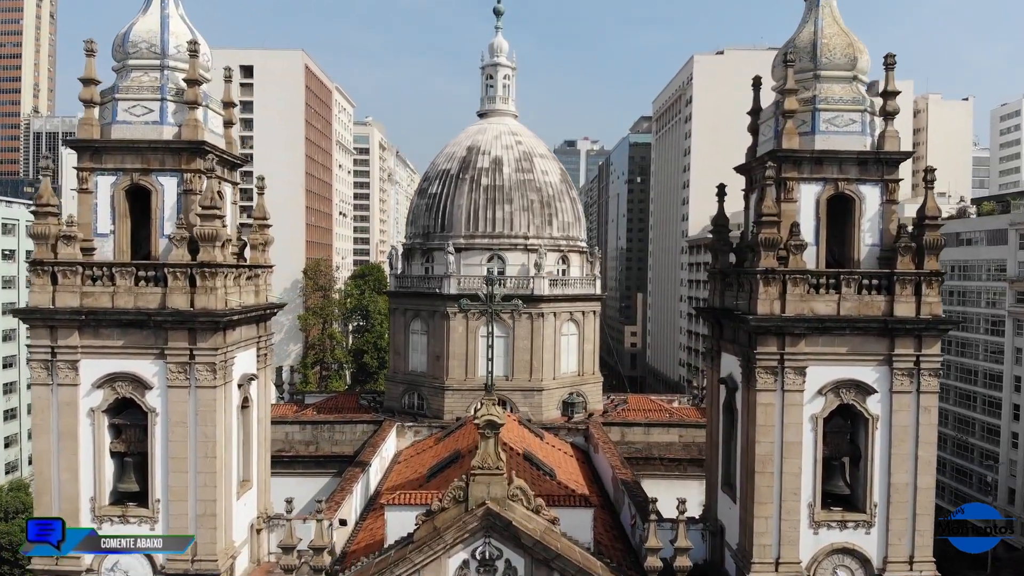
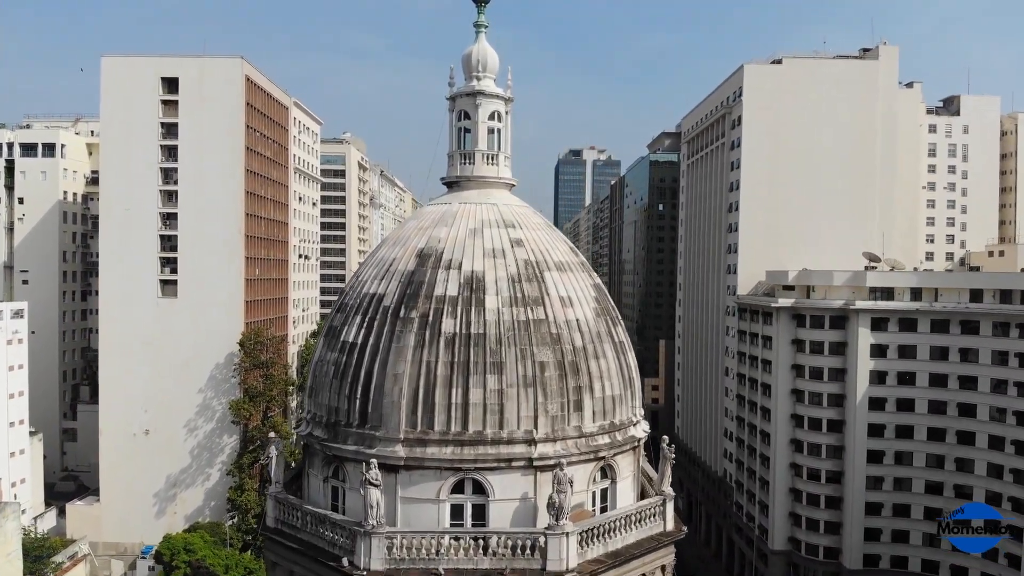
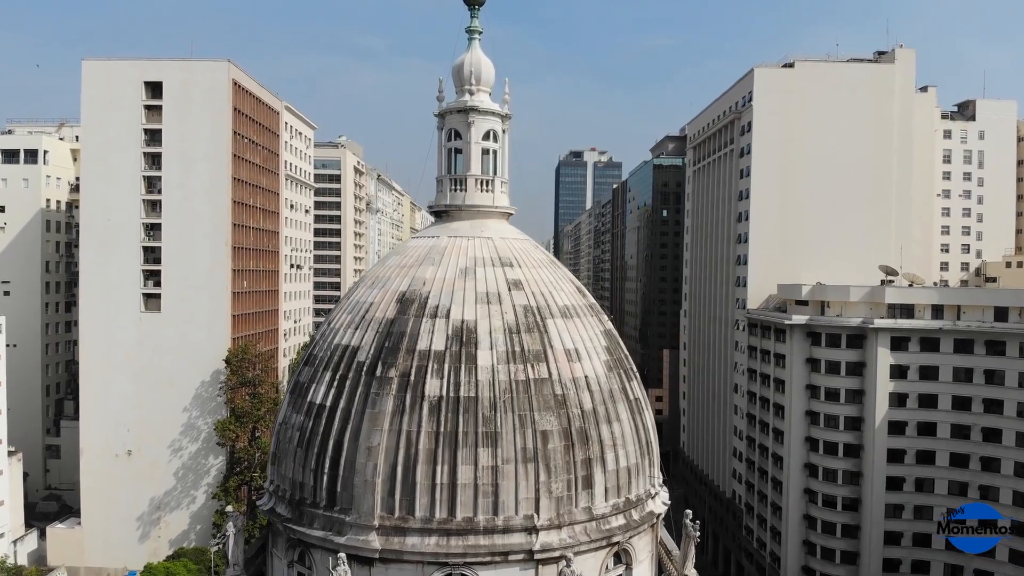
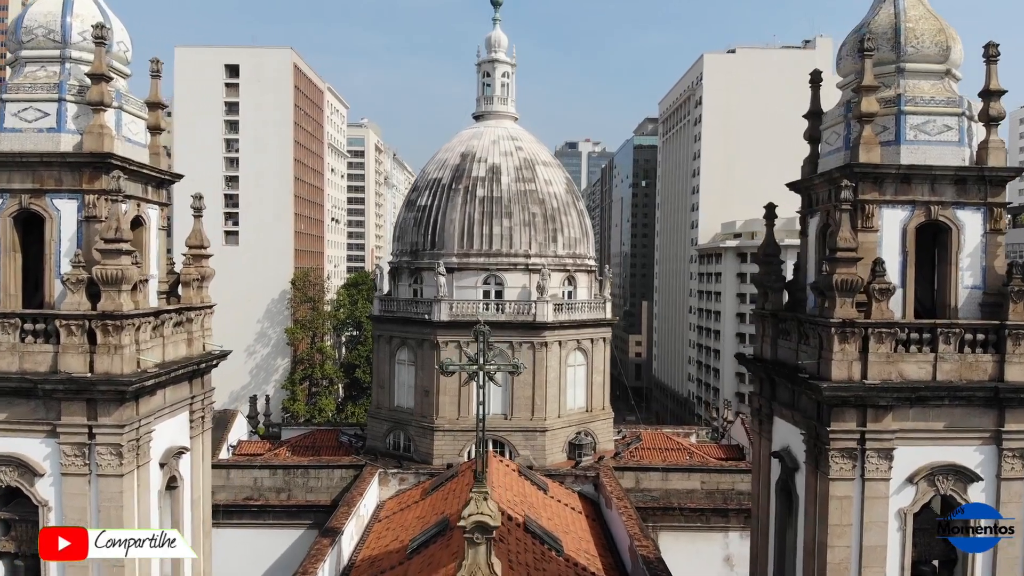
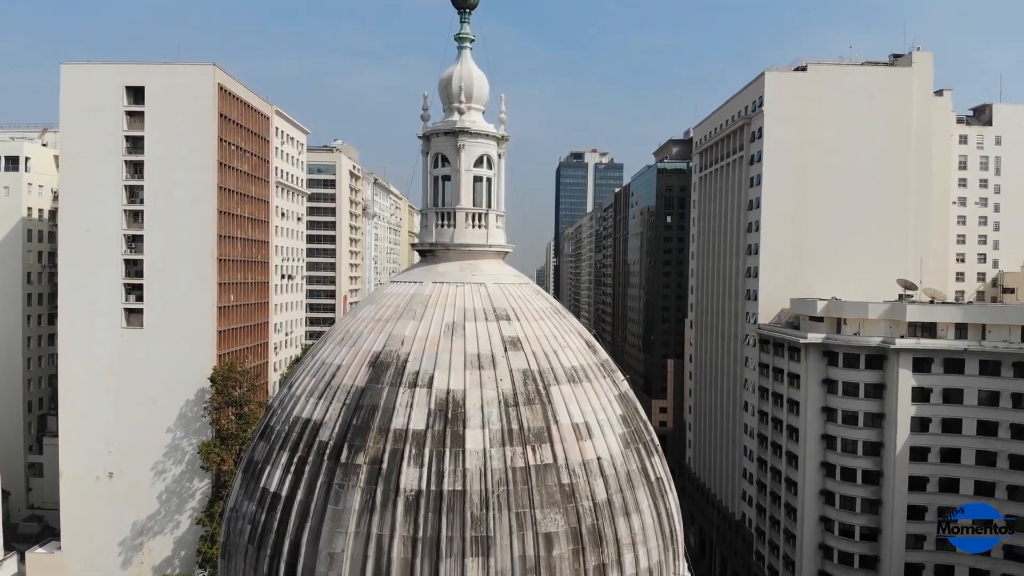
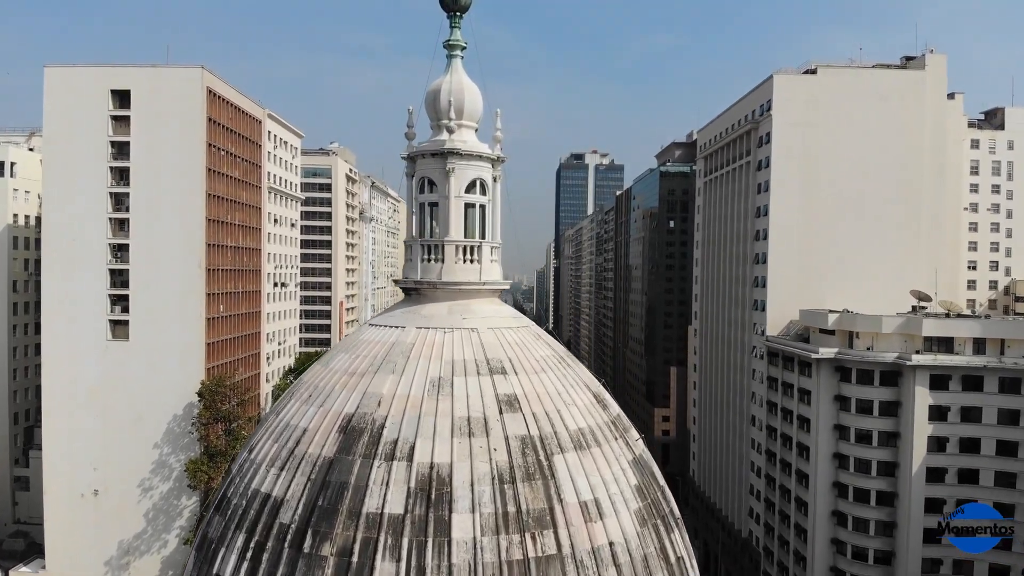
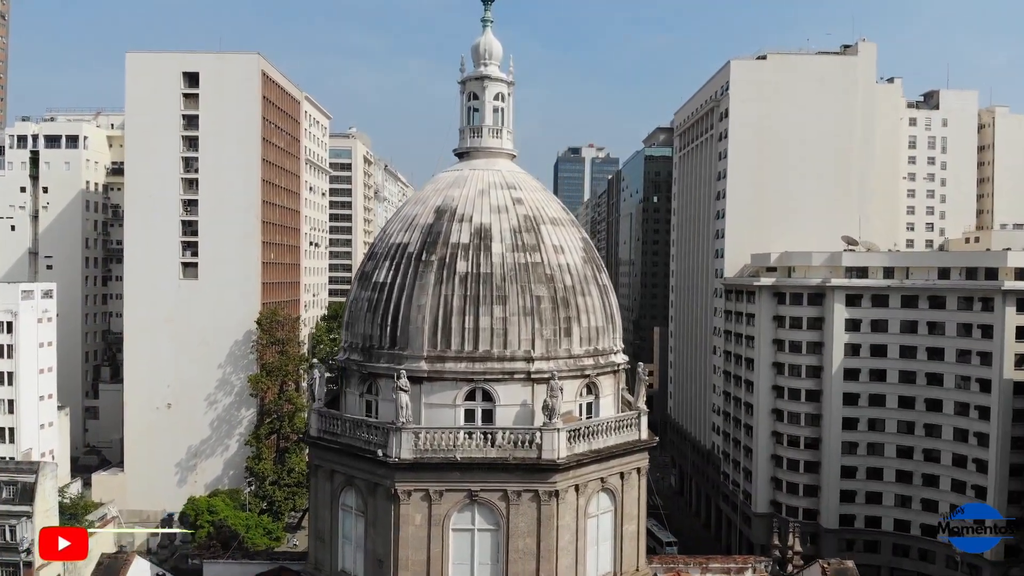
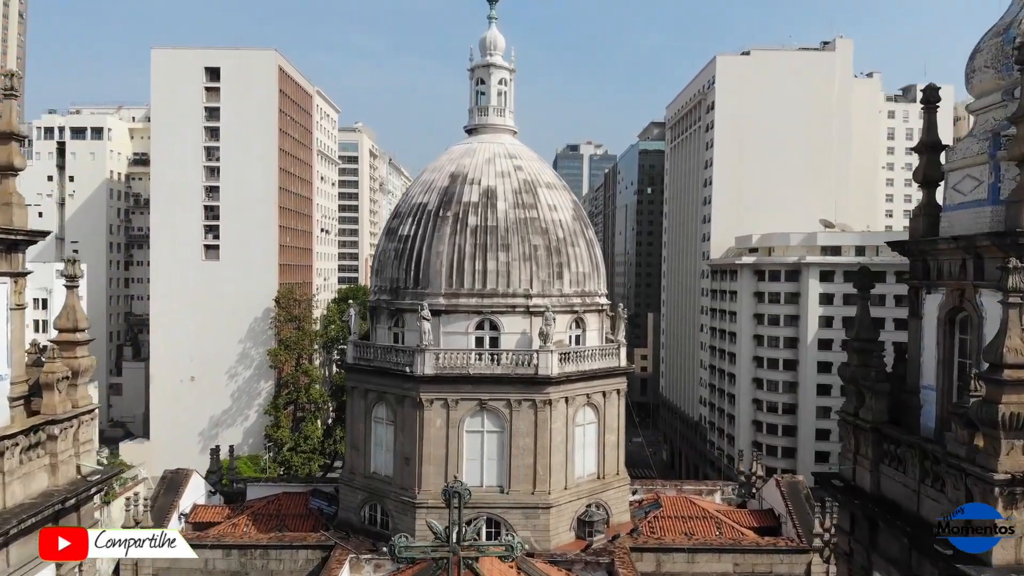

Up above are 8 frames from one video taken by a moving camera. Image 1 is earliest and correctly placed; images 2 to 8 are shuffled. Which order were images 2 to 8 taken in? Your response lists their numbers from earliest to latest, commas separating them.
4, 8, 7, 2, 3, 5, 6
